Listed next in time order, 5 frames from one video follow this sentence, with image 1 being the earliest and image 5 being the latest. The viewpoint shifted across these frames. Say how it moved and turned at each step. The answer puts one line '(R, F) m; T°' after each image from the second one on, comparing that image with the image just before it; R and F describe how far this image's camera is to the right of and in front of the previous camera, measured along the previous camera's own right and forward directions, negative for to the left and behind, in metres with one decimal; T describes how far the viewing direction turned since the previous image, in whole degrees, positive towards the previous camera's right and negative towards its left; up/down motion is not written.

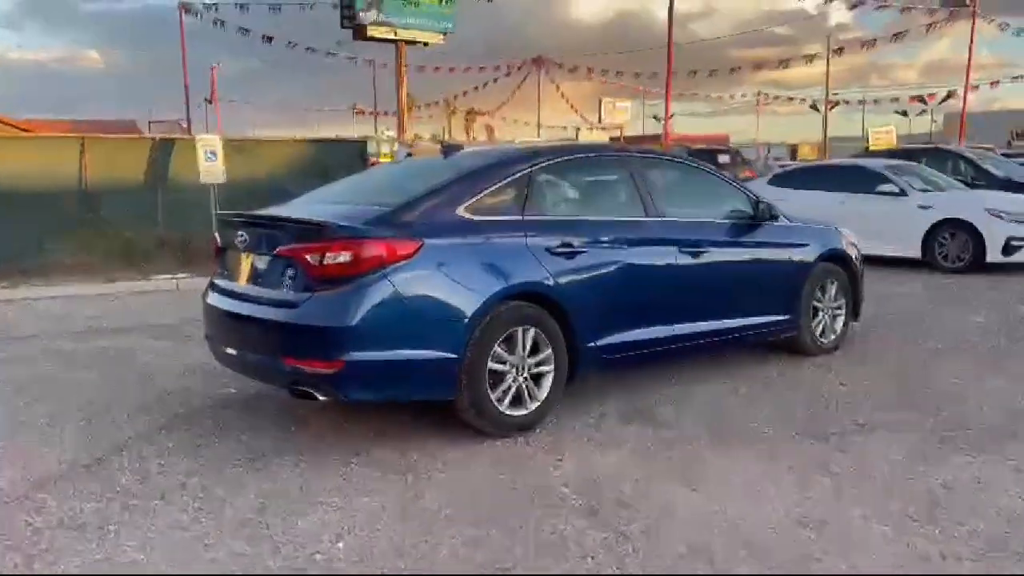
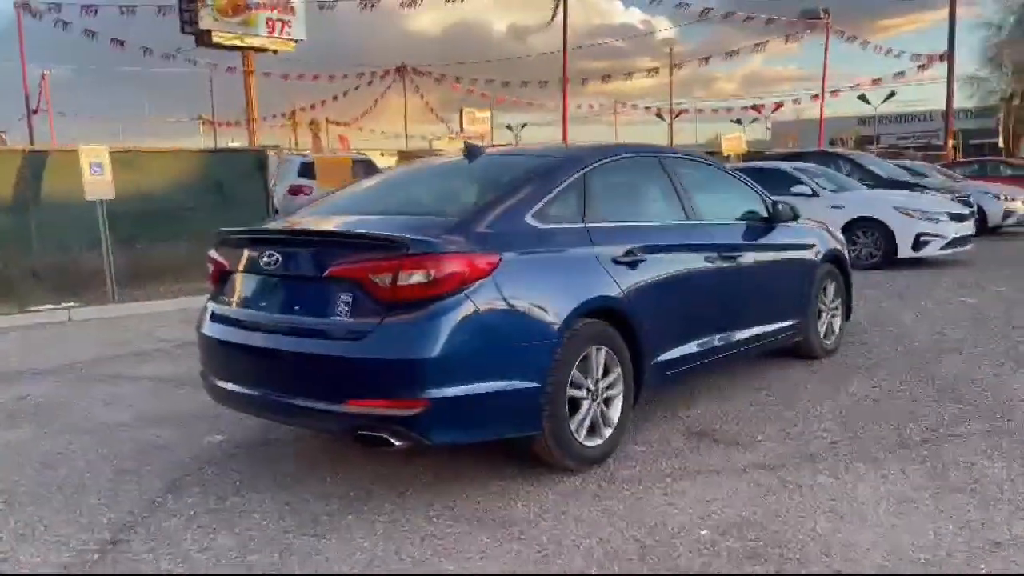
(-1.1, +0.6) m; +10°
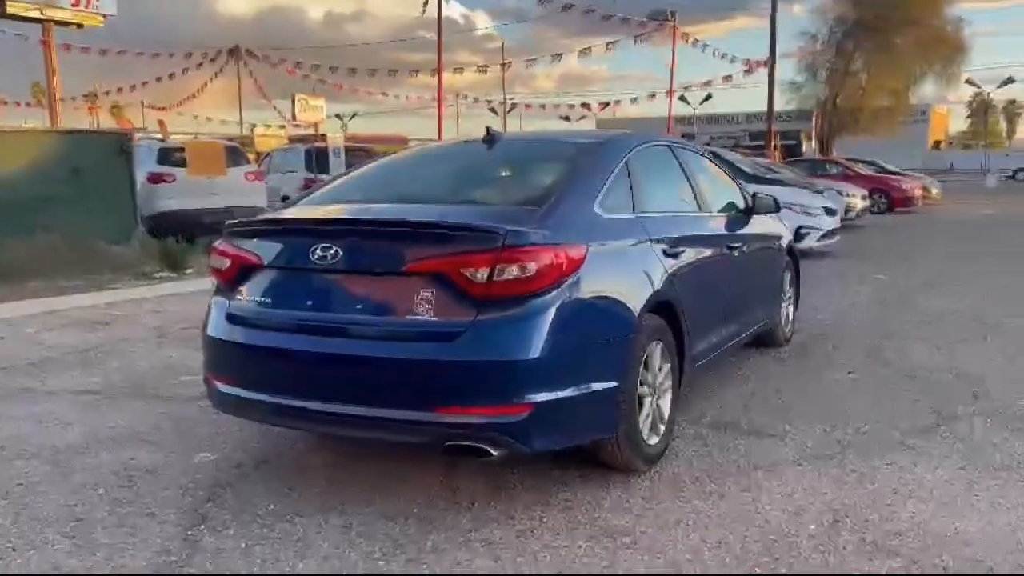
(-1.1, +0.4) m; +12°
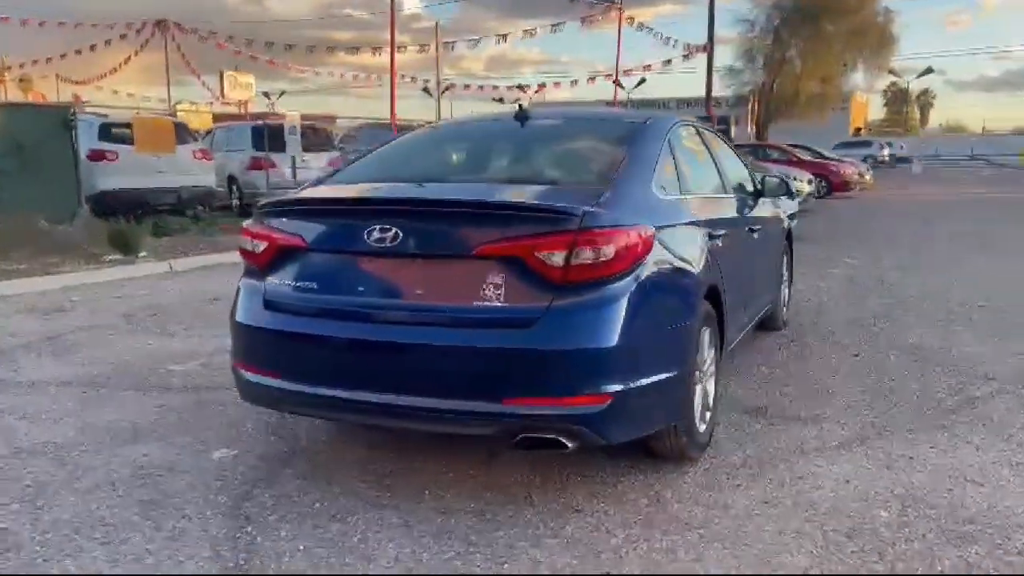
(-0.6, +0.2) m; +5°
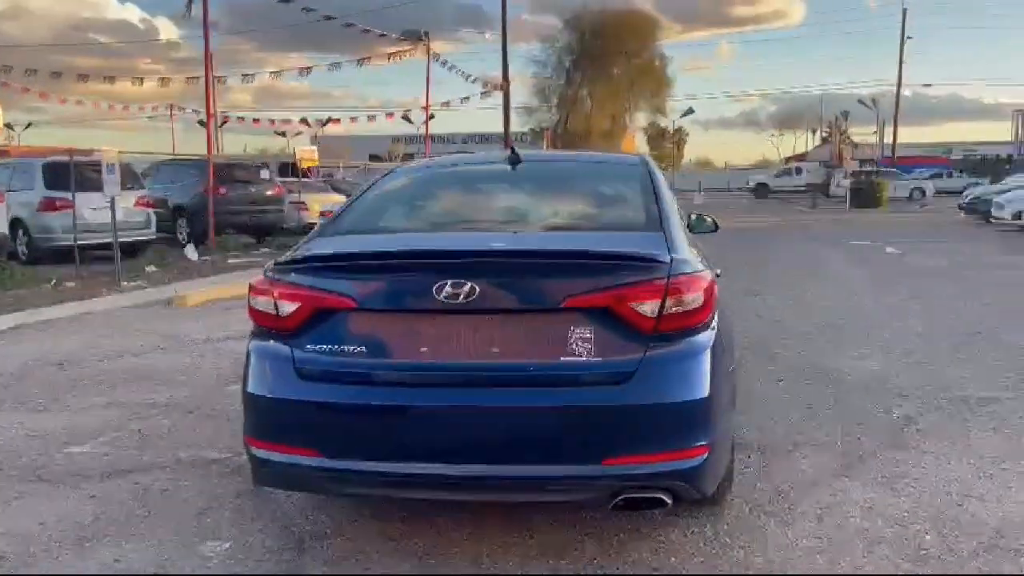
(-1.1, +0.3) m; +15°
